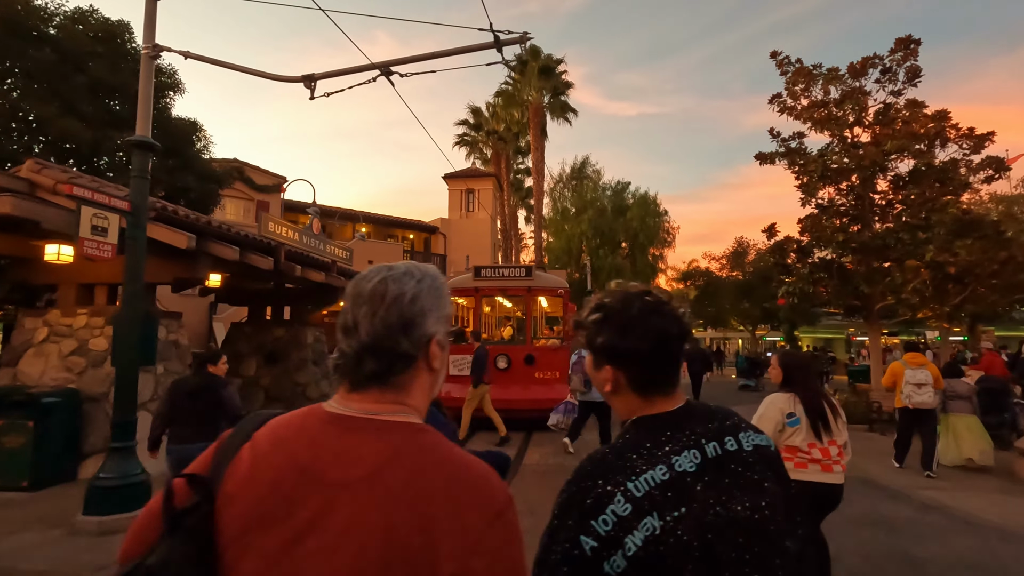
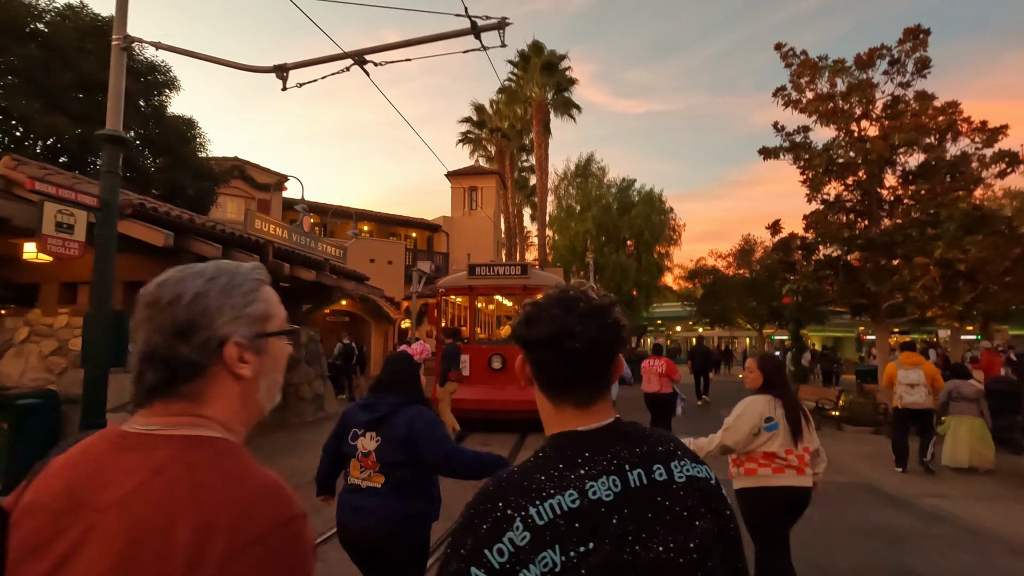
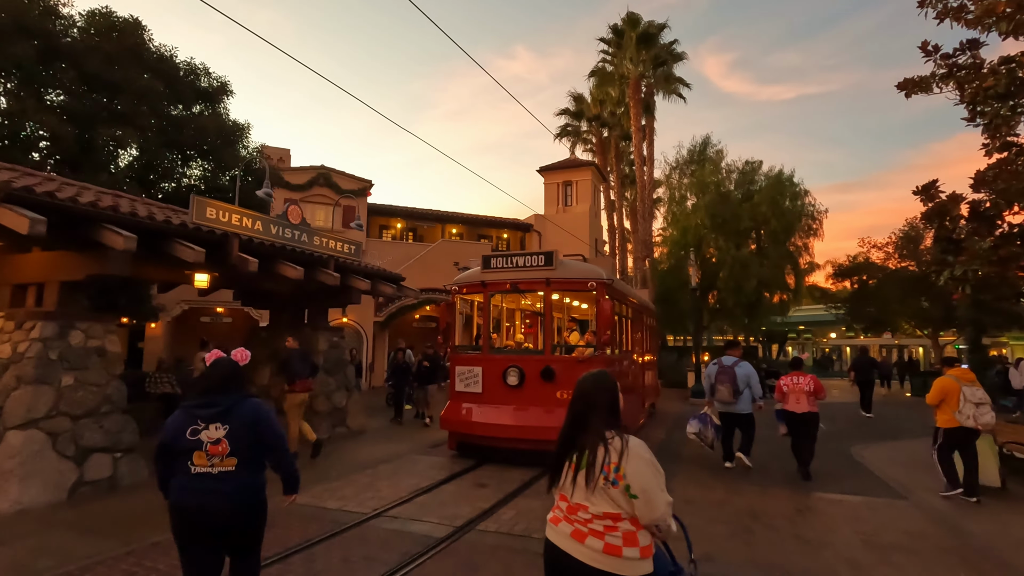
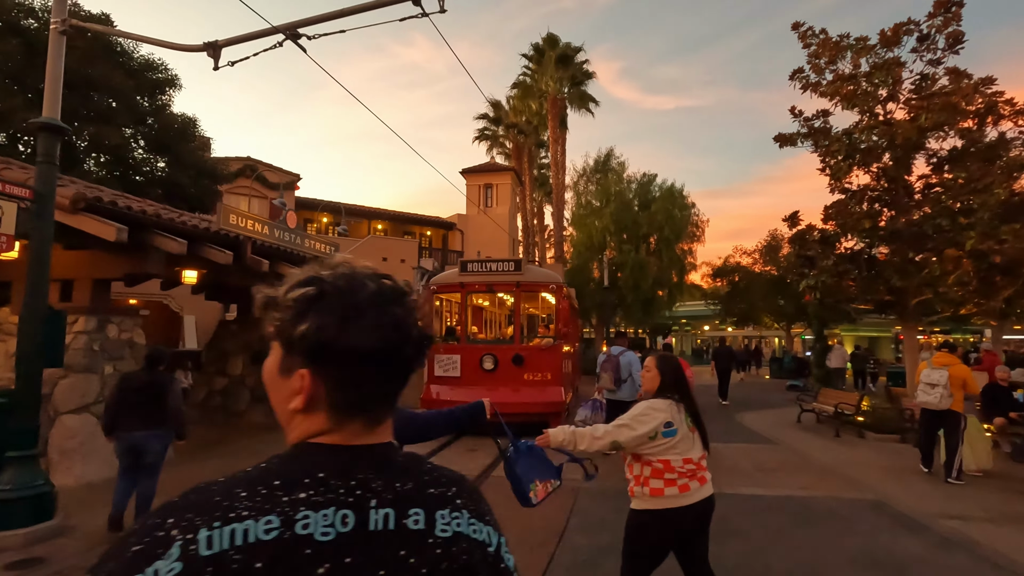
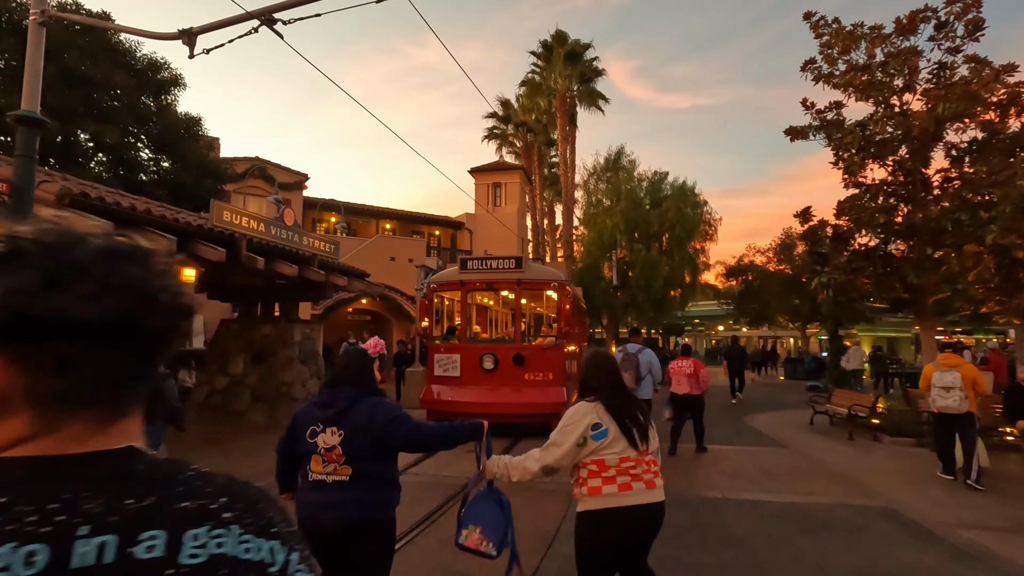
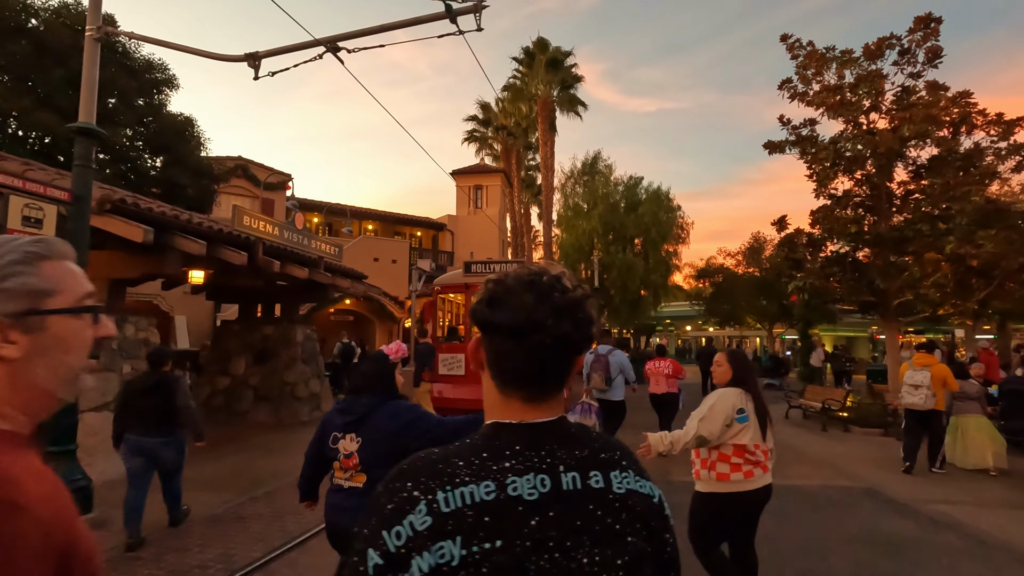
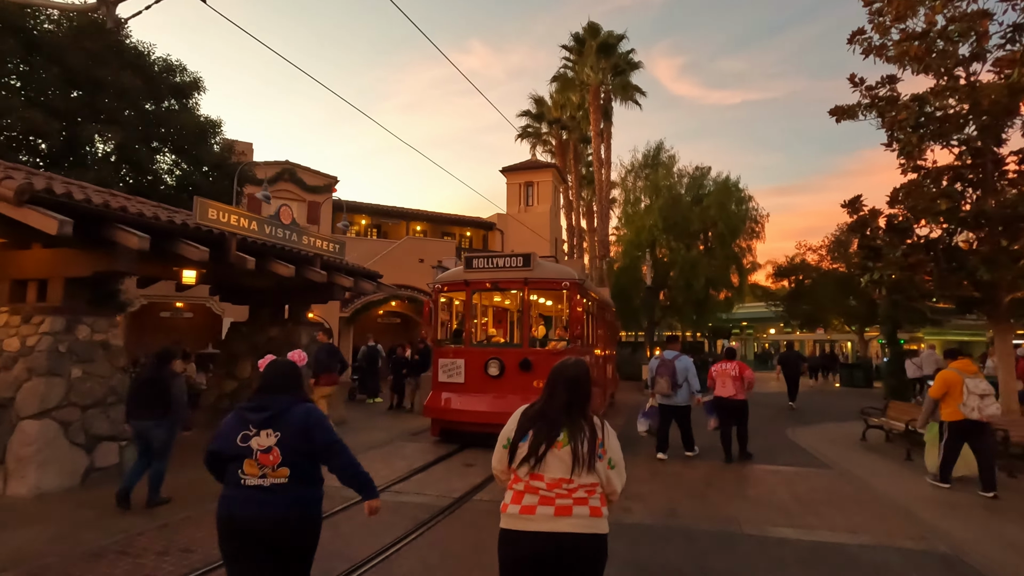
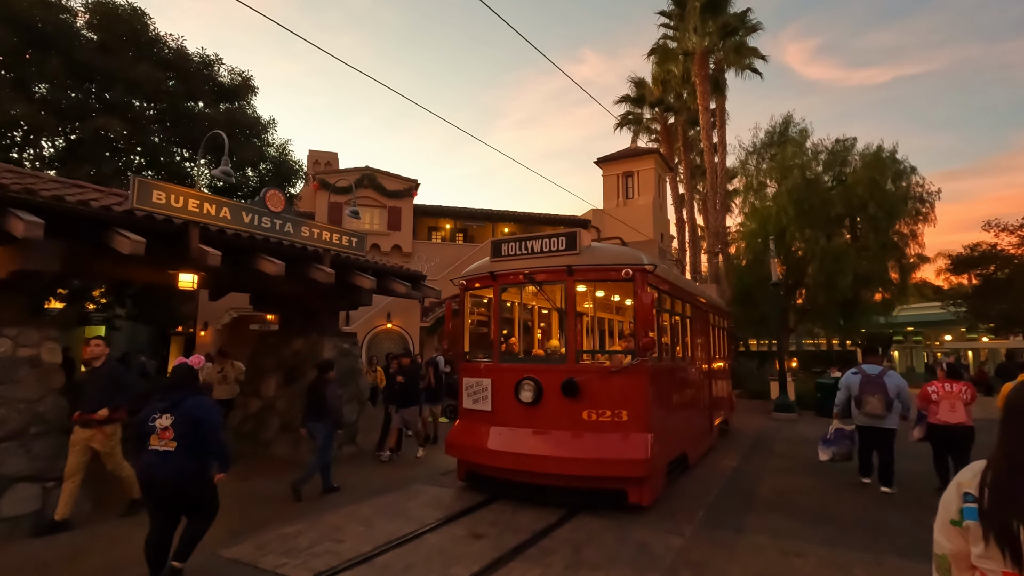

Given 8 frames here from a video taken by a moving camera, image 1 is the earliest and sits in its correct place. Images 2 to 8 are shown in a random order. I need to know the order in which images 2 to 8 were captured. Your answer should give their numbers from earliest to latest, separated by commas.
2, 6, 4, 5, 7, 3, 8
